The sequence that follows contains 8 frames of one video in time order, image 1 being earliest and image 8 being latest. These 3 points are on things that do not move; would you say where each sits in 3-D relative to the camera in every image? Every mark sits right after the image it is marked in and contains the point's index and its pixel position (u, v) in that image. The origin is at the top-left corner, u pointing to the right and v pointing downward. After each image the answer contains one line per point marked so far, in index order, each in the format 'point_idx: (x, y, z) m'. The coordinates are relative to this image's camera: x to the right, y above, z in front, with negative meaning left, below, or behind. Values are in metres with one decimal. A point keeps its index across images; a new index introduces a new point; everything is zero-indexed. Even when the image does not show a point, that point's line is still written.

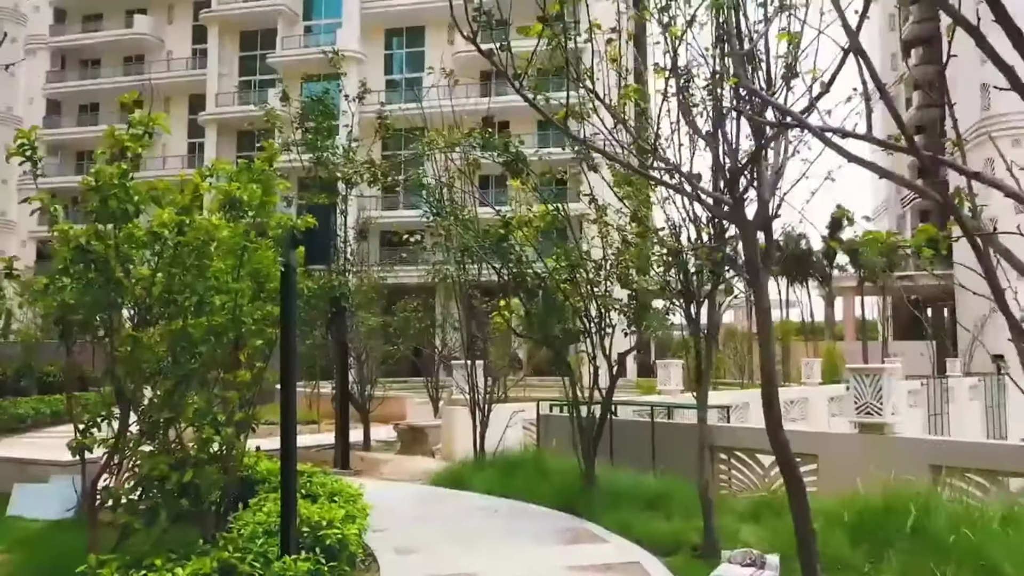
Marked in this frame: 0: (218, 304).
0: (-1.8, -0.1, +5.5) m
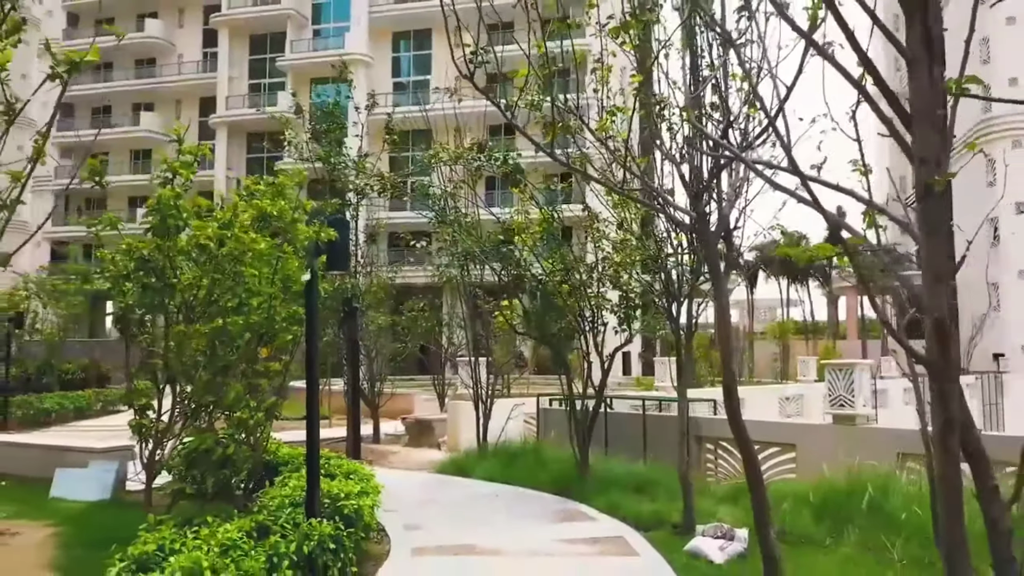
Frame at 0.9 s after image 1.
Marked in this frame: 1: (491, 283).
0: (-1.8, -0.1, +6.2) m
1: (-0.3, +0.1, +11.9) m
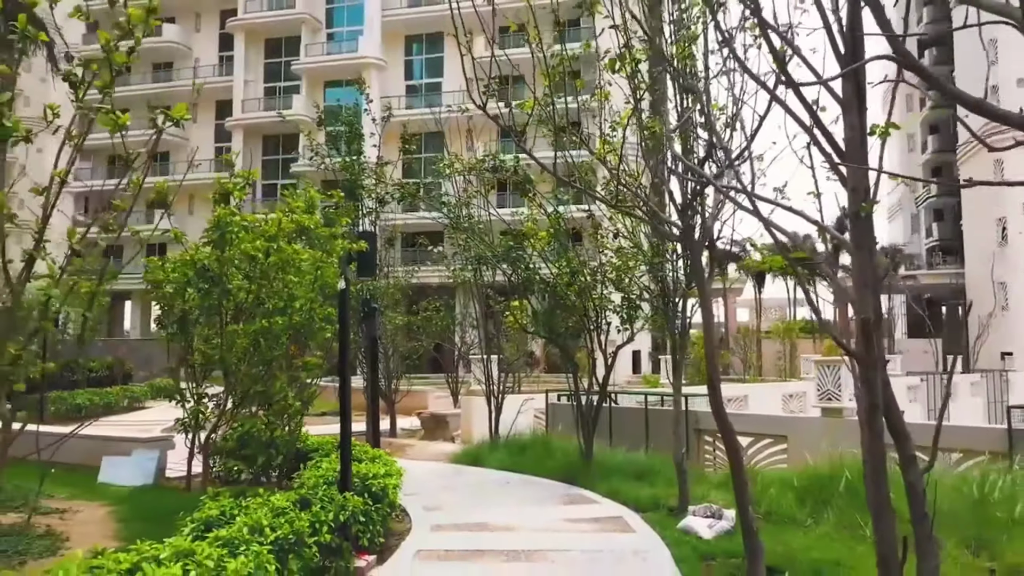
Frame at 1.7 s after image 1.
0: (-1.7, -0.1, +6.9) m
1: (-0.2, +0.1, +12.6) m
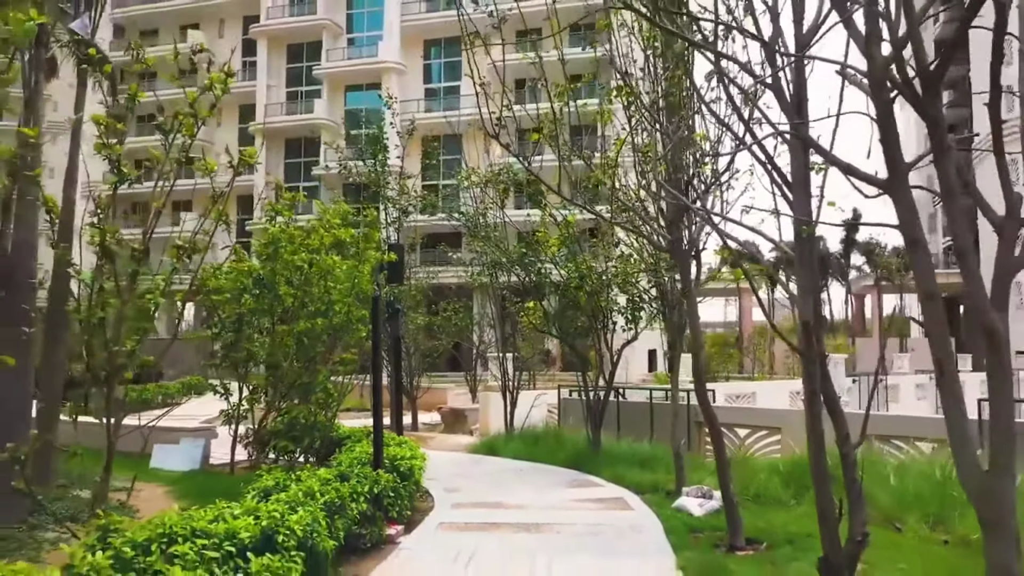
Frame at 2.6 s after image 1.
0: (-1.6, -0.2, +7.8) m
1: (0.0, 0.0, +13.5) m
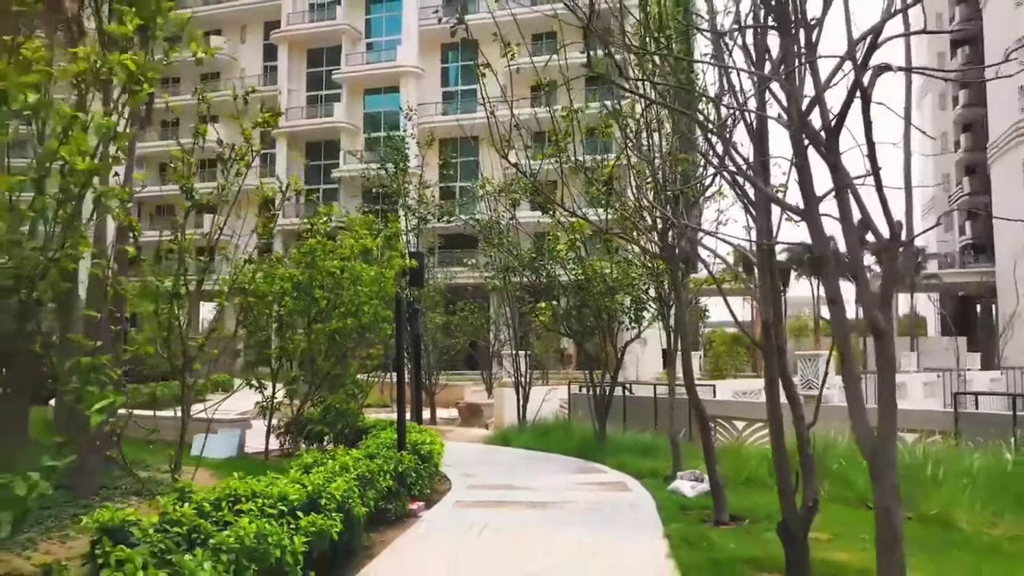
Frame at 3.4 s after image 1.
0: (-1.5, -0.2, +8.7) m
1: (+0.3, 0.0, +14.3) m
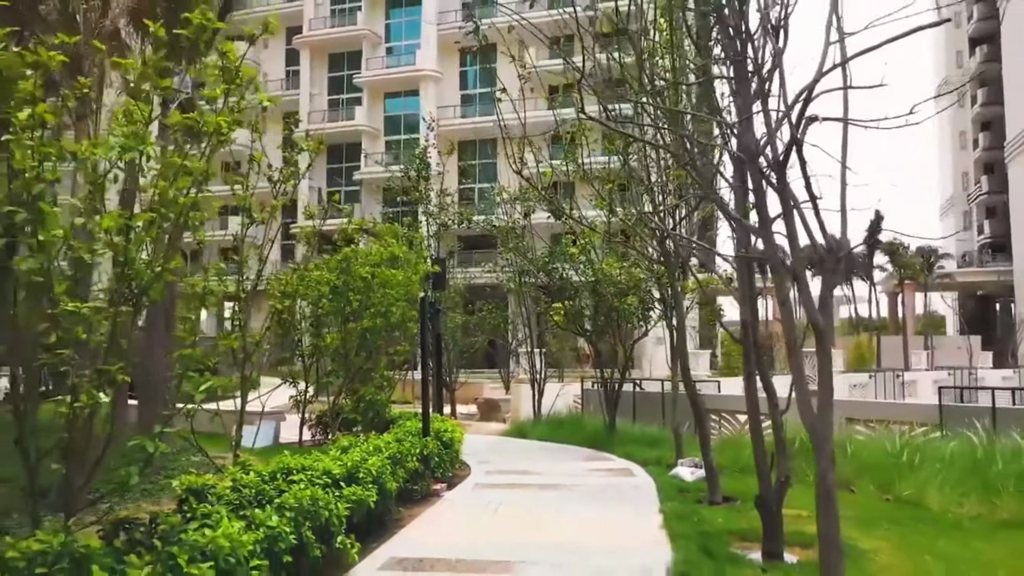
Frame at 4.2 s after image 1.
0: (-1.4, -0.3, +9.5) m
1: (+0.5, 0.0, +15.2) m
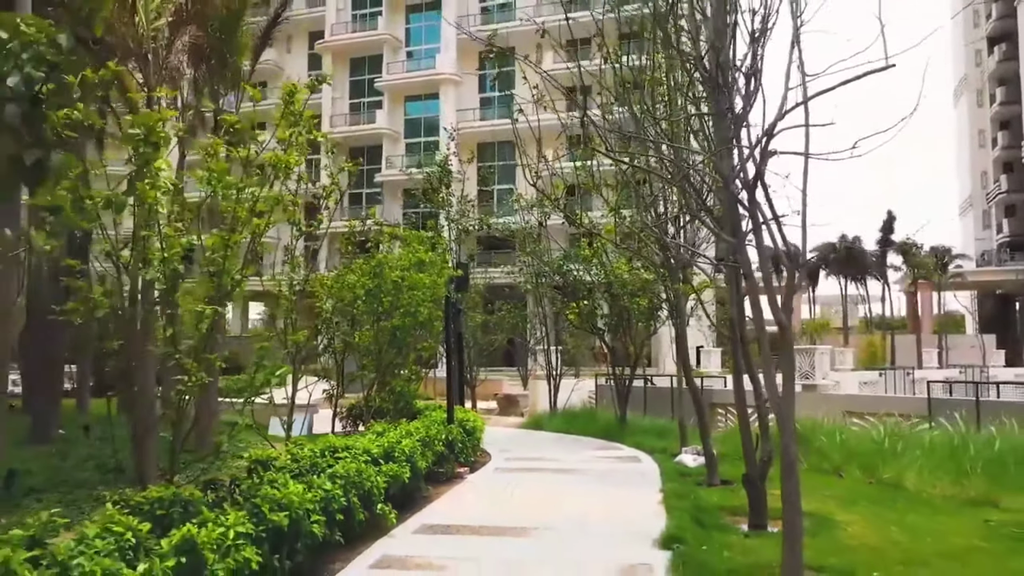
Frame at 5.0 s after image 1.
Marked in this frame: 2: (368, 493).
0: (-1.2, -0.3, +10.4) m
1: (+0.9, 0.0, +16.0) m
2: (-1.0, -1.5, +6.0) m
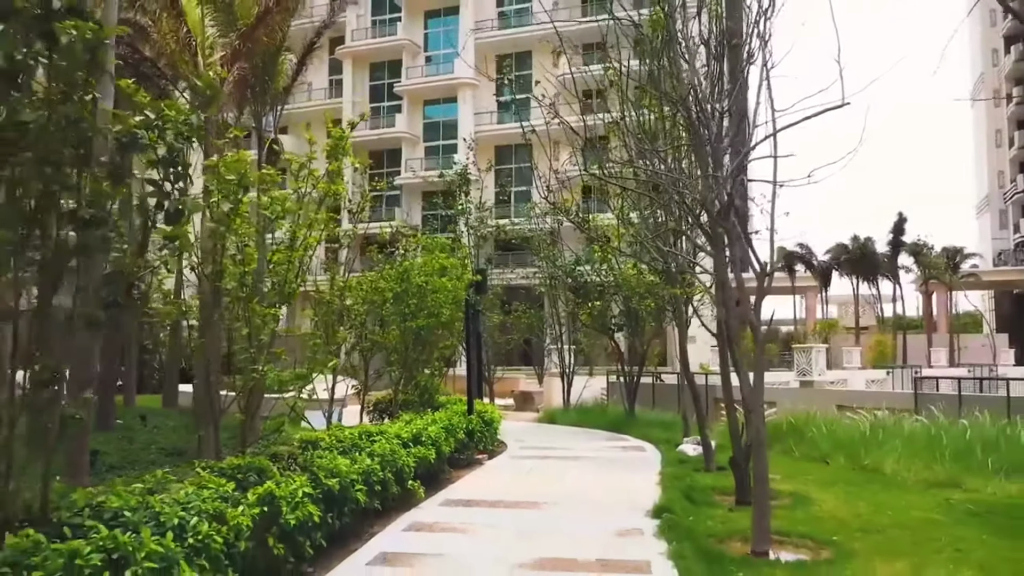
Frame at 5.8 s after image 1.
0: (-1.0, -0.3, +11.4) m
1: (+1.2, -0.1, +16.9) m
2: (-0.9, -1.5, +6.9) m
